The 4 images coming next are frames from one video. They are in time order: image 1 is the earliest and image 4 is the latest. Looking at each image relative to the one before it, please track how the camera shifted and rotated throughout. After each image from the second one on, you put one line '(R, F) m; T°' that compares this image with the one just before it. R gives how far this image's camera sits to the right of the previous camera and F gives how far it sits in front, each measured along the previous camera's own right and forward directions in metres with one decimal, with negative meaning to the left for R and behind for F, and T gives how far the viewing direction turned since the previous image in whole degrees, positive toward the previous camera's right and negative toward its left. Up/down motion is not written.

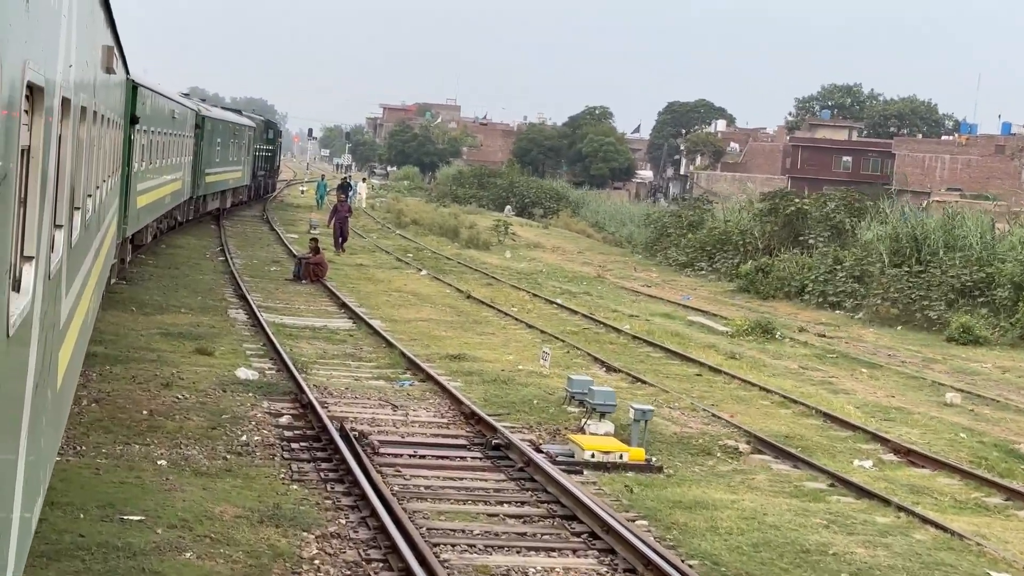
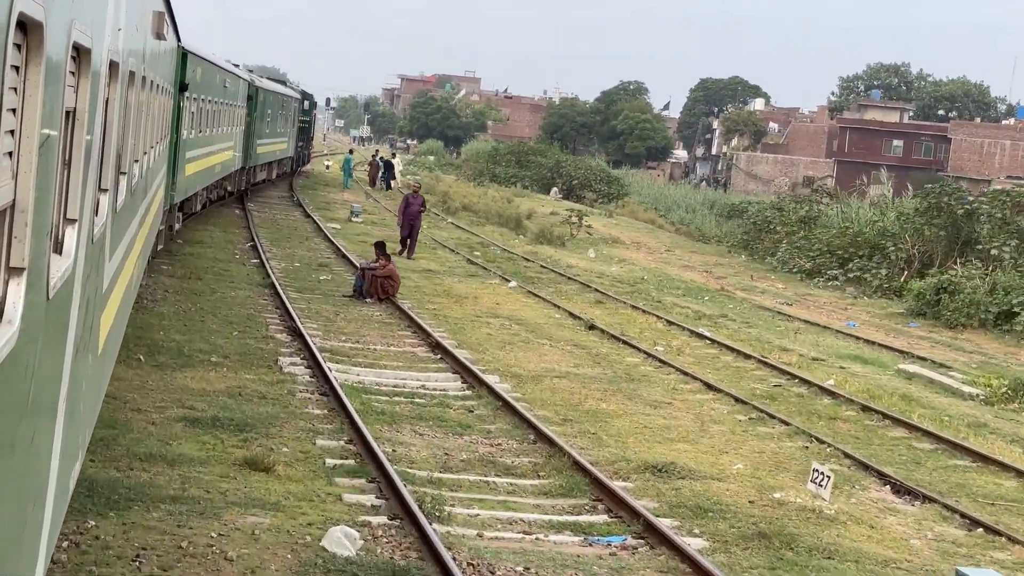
(-1.2, +5.0) m; 0°
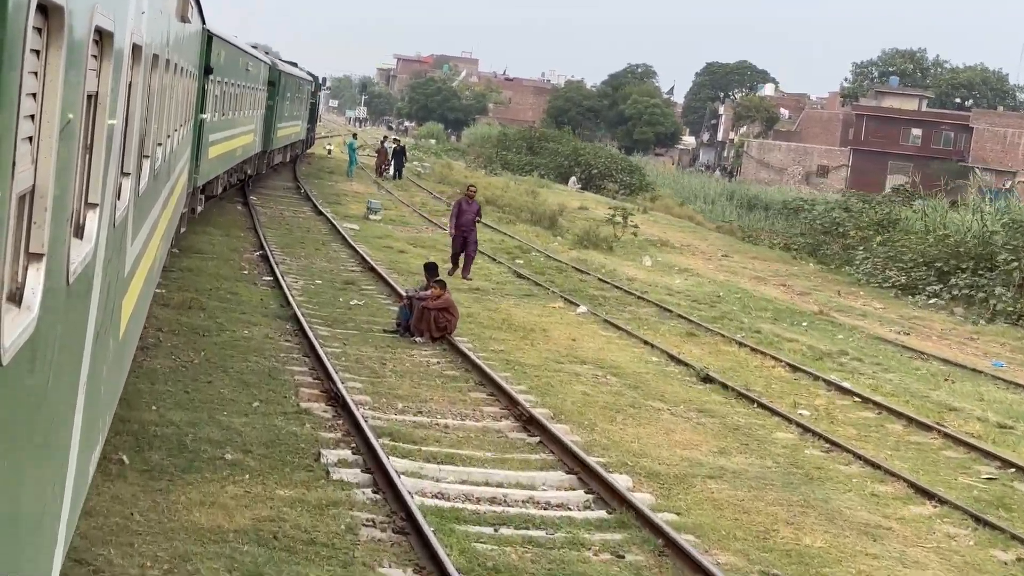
(-0.8, +3.2) m; 0°
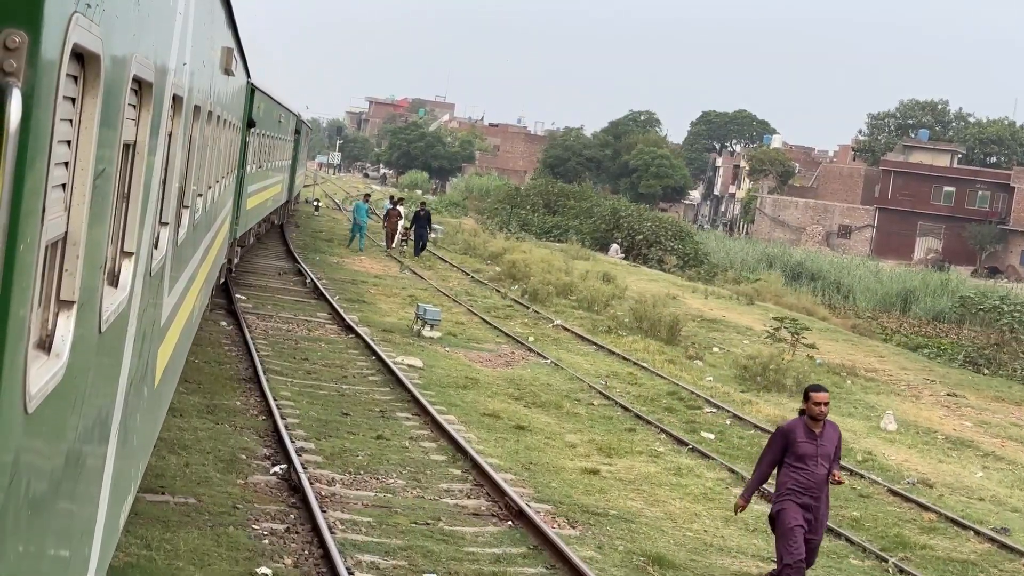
(-1.8, +8.5) m; +1°
